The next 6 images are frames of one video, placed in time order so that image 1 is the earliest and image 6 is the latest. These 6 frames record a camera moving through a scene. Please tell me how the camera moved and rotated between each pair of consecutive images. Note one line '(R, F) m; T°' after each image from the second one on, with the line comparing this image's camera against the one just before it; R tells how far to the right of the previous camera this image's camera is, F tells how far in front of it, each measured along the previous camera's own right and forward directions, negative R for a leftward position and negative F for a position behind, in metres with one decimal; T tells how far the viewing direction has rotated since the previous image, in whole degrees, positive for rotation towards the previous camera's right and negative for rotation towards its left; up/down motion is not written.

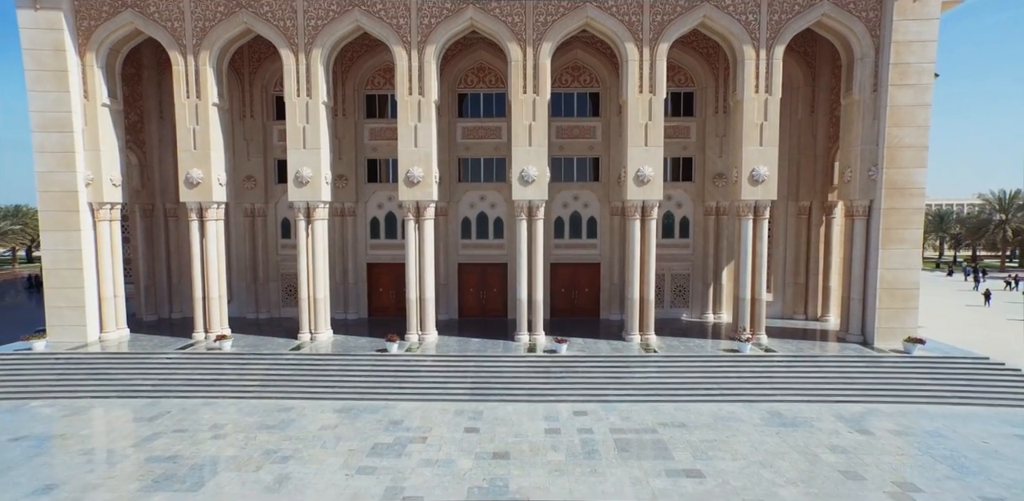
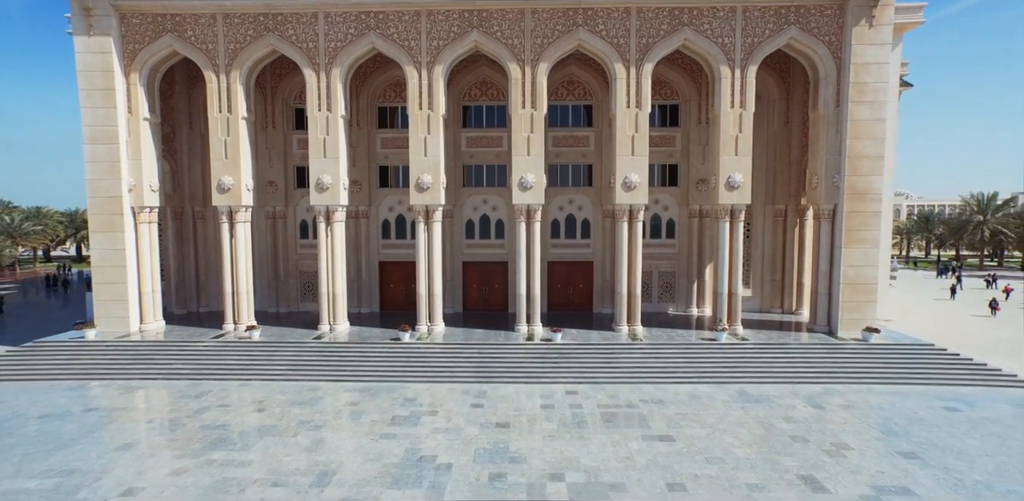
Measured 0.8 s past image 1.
(0.0, -1.8) m; 0°
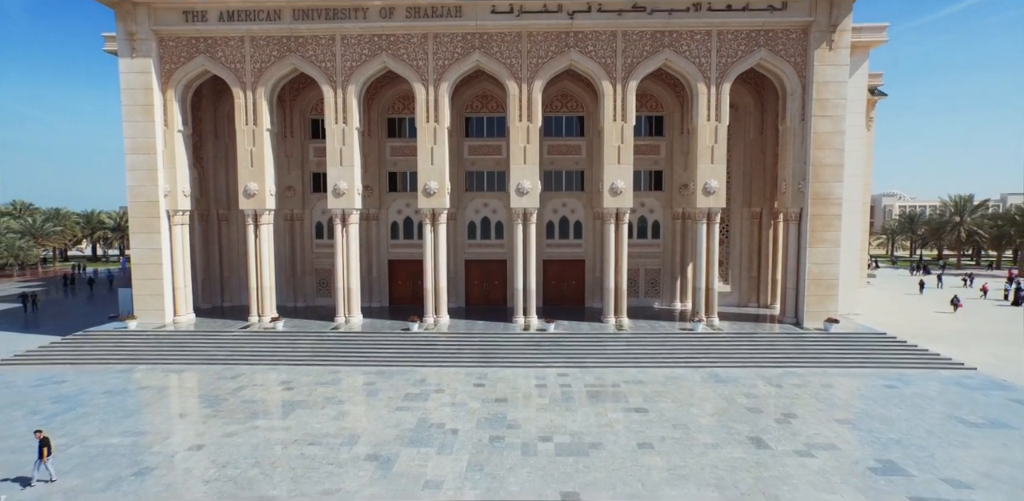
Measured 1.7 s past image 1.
(+0.1, -1.9) m; 0°
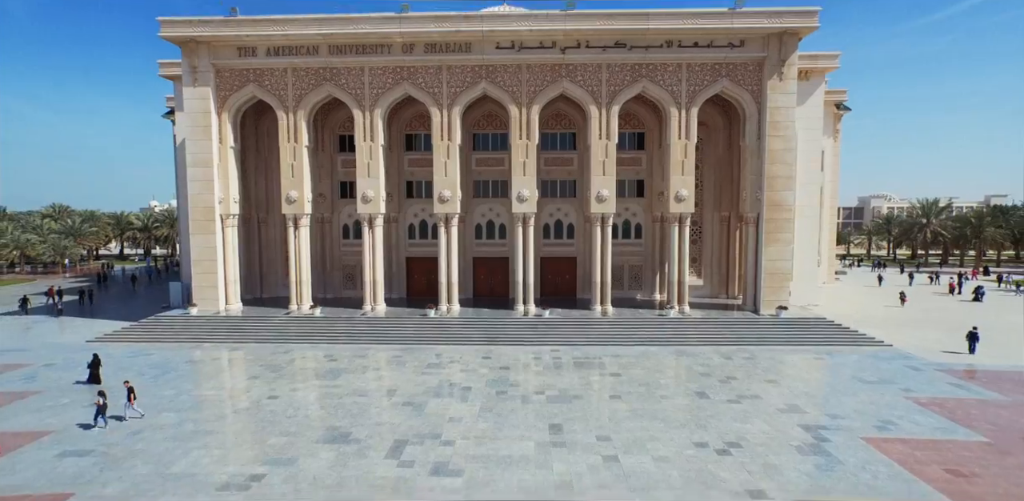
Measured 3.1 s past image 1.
(0.0, -3.5) m; 0°
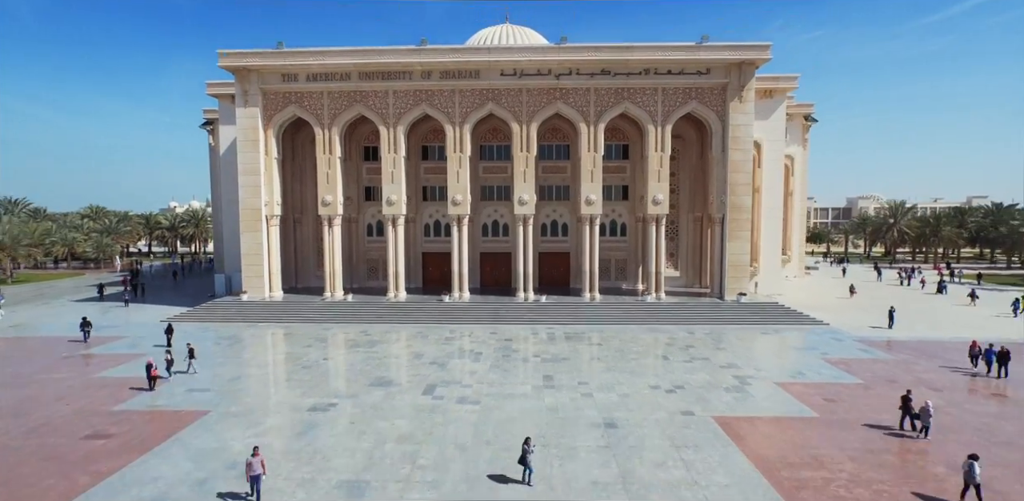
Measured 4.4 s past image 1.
(-0.1, -4.1) m; 0°
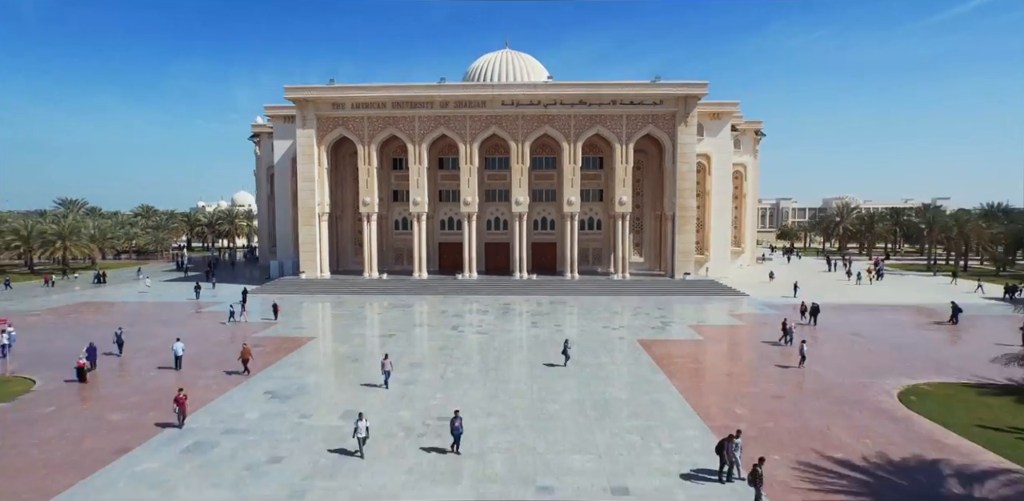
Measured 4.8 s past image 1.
(+0.1, -7.8) m; 0°
